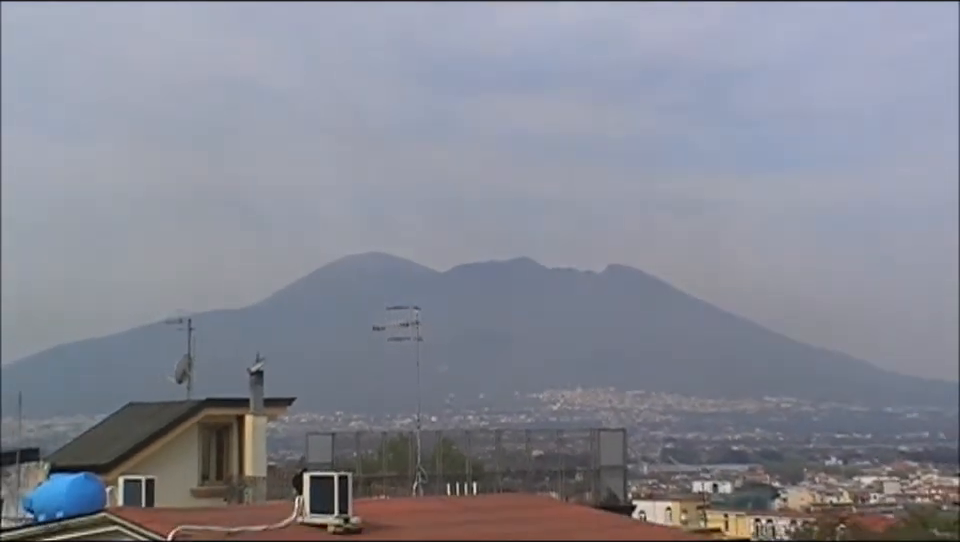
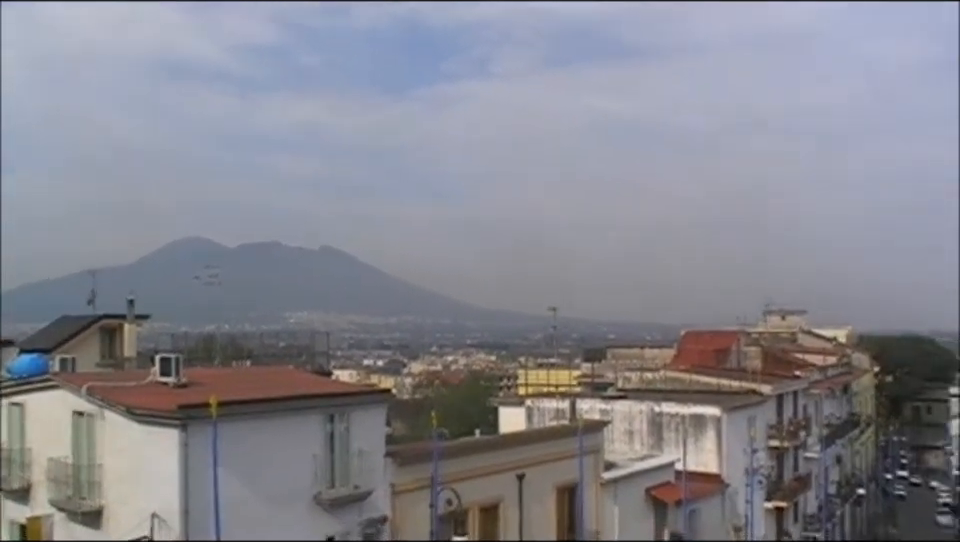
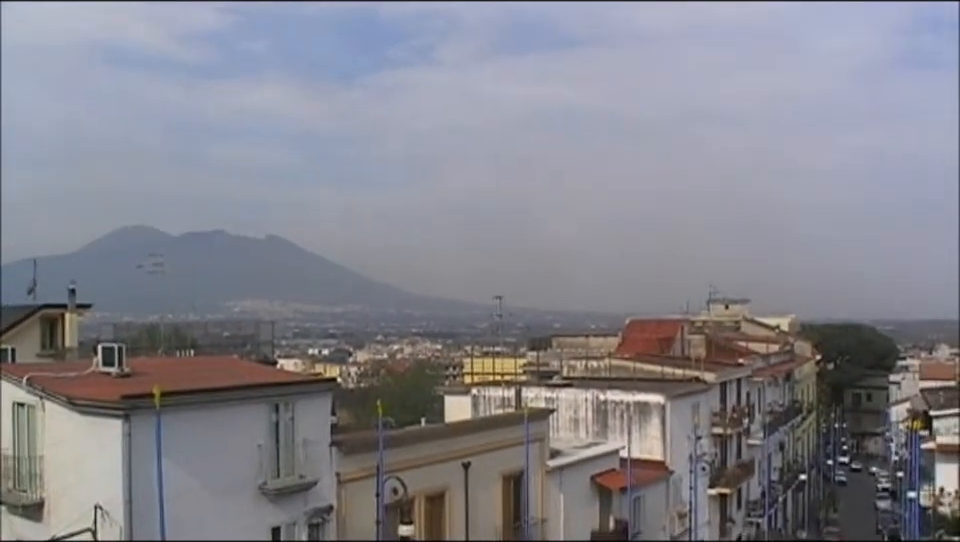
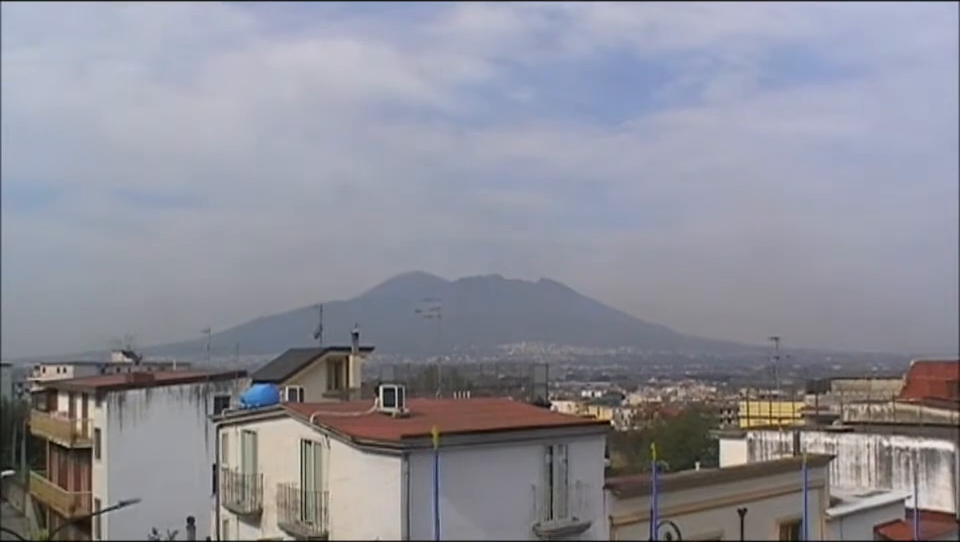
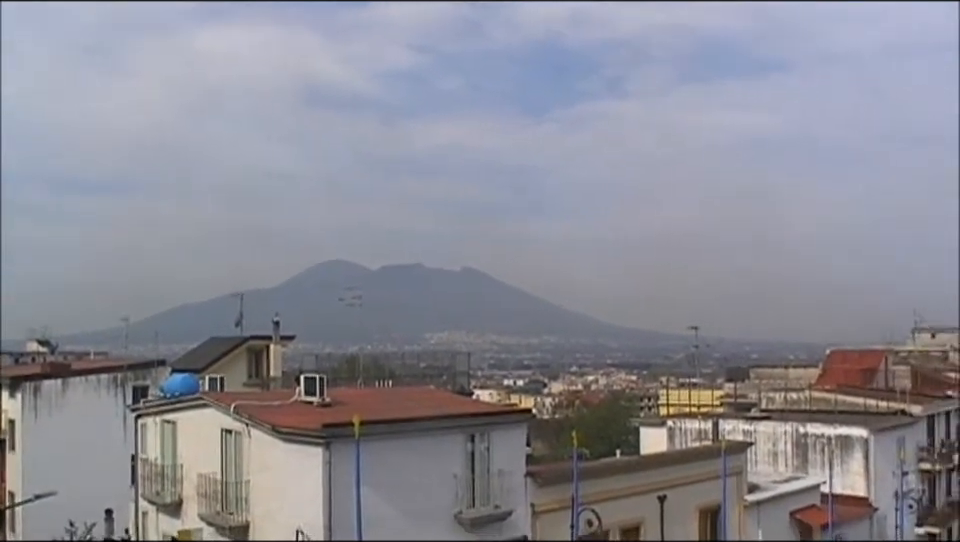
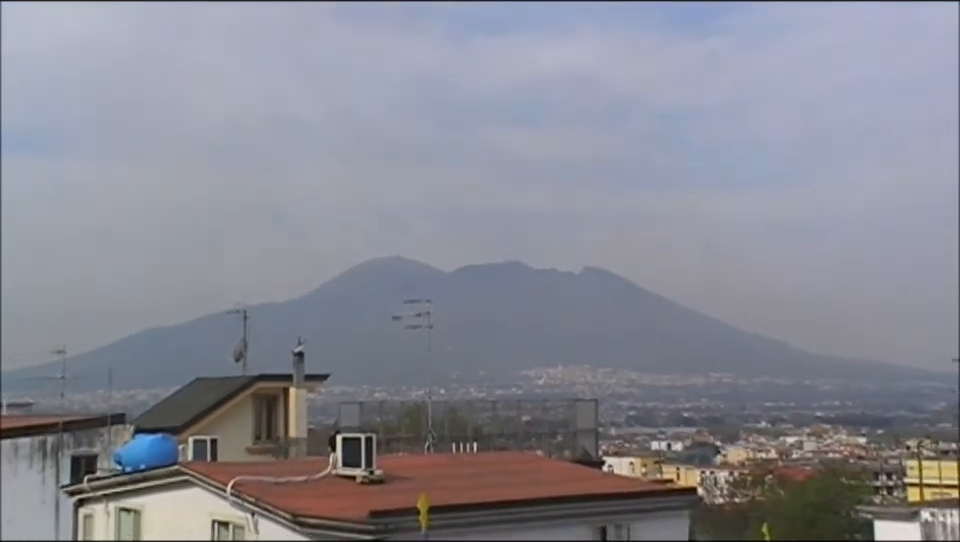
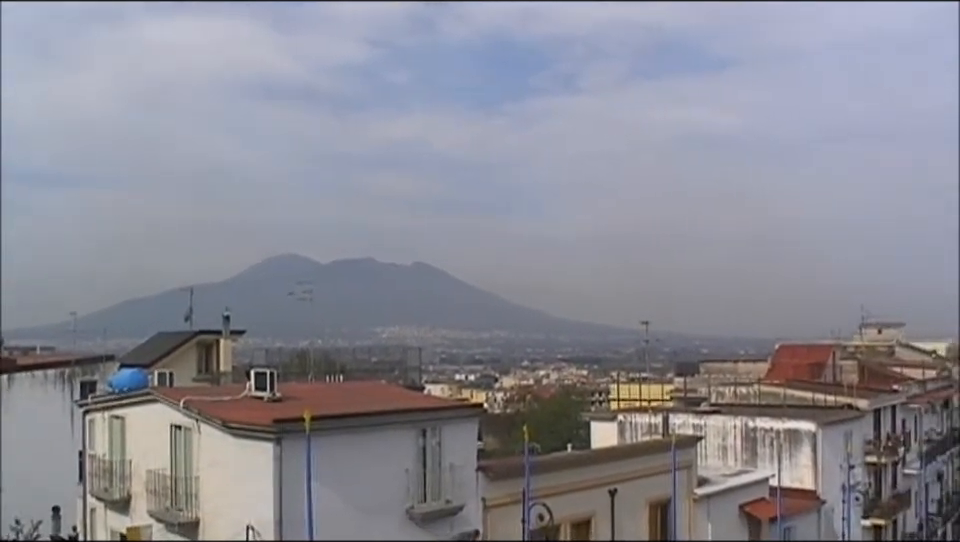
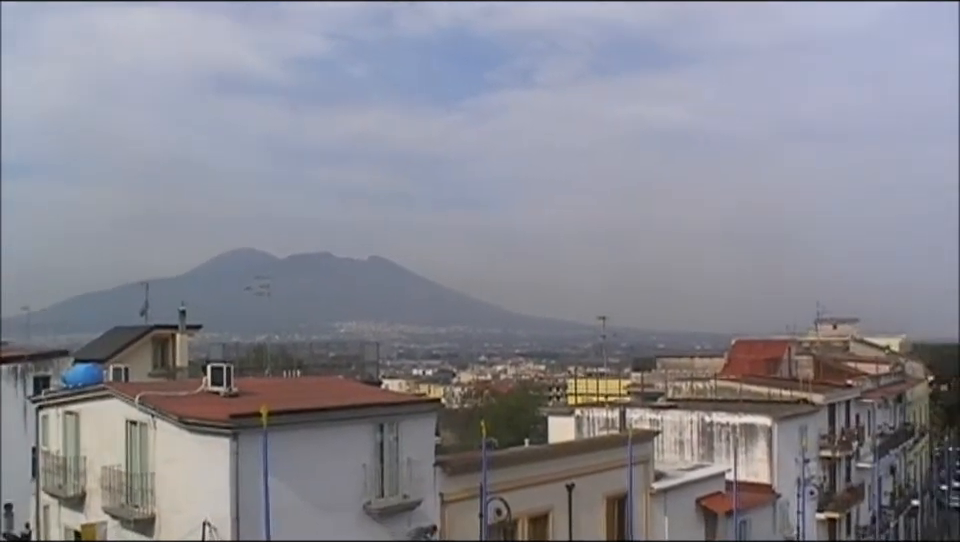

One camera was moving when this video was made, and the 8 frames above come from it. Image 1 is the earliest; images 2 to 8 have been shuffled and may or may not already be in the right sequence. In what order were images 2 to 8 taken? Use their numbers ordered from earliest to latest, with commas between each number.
6, 4, 5, 7, 8, 2, 3
